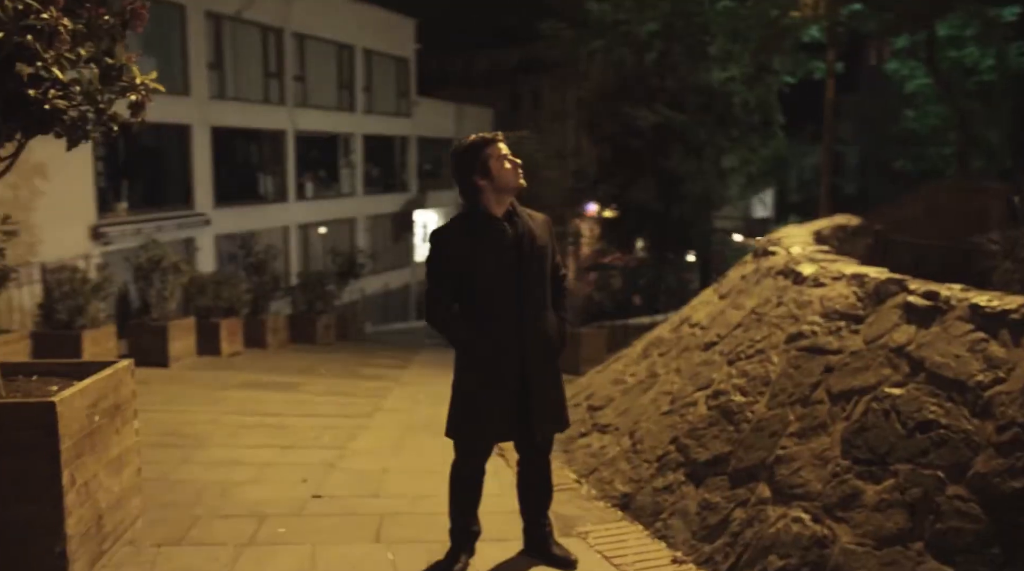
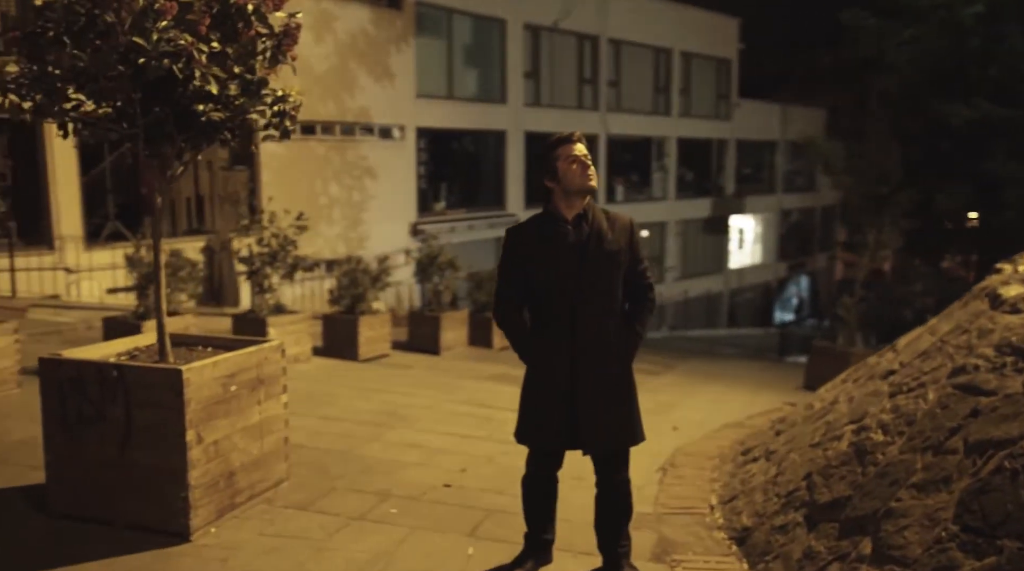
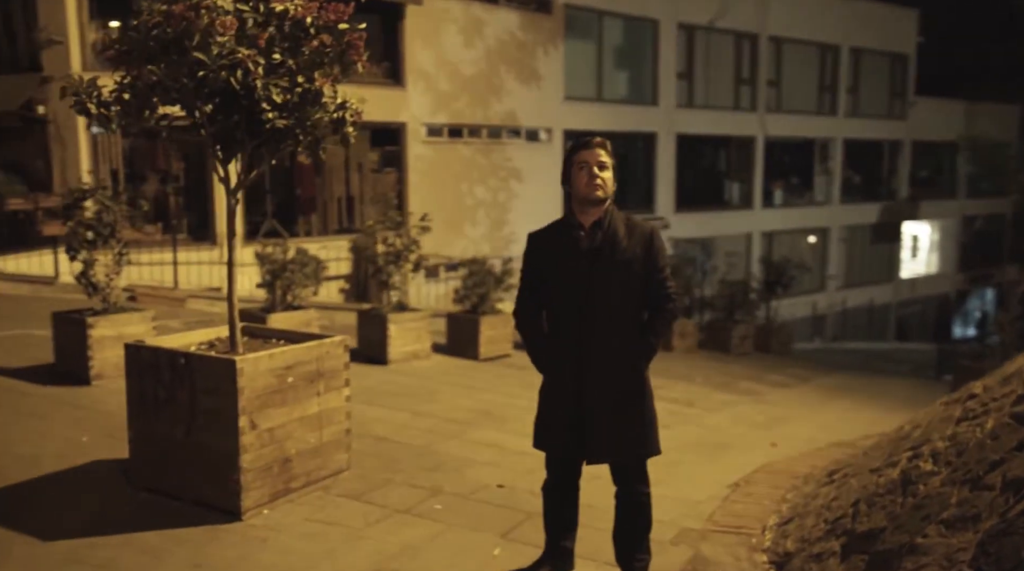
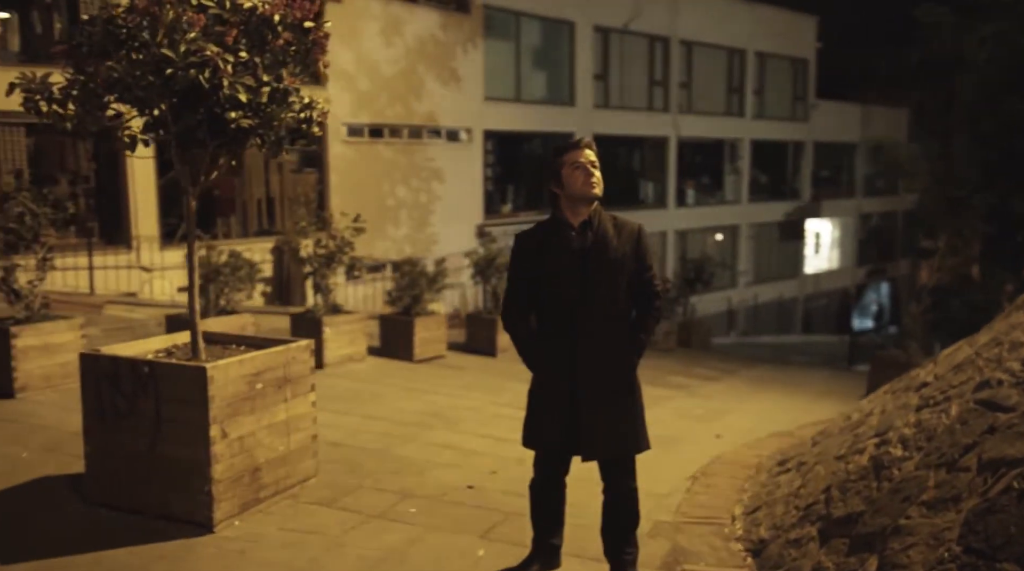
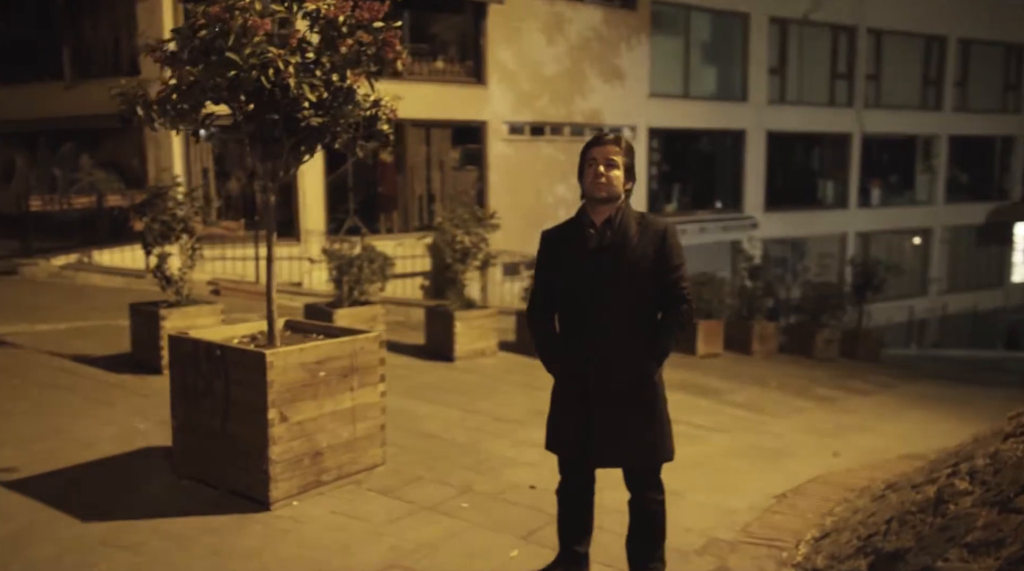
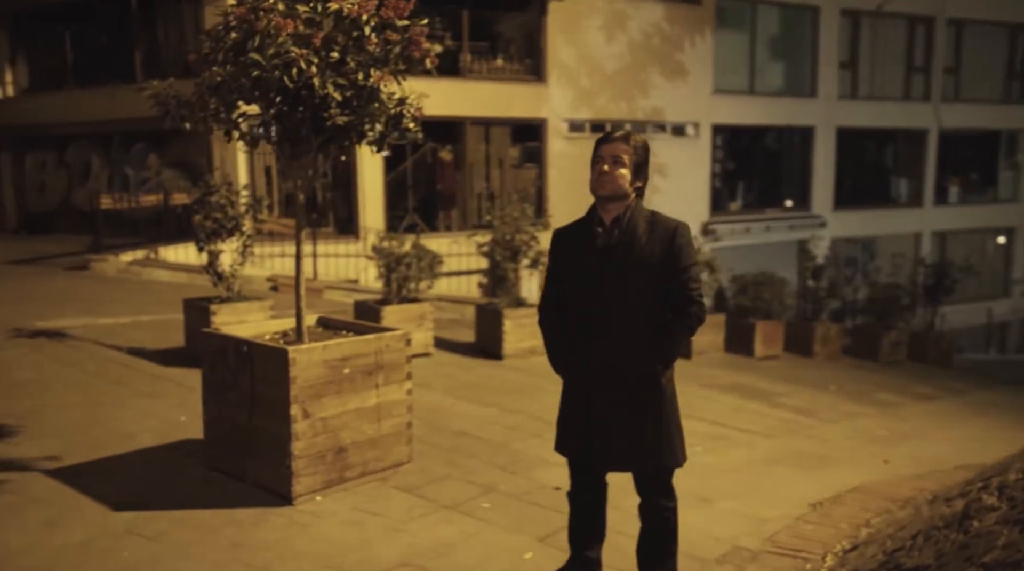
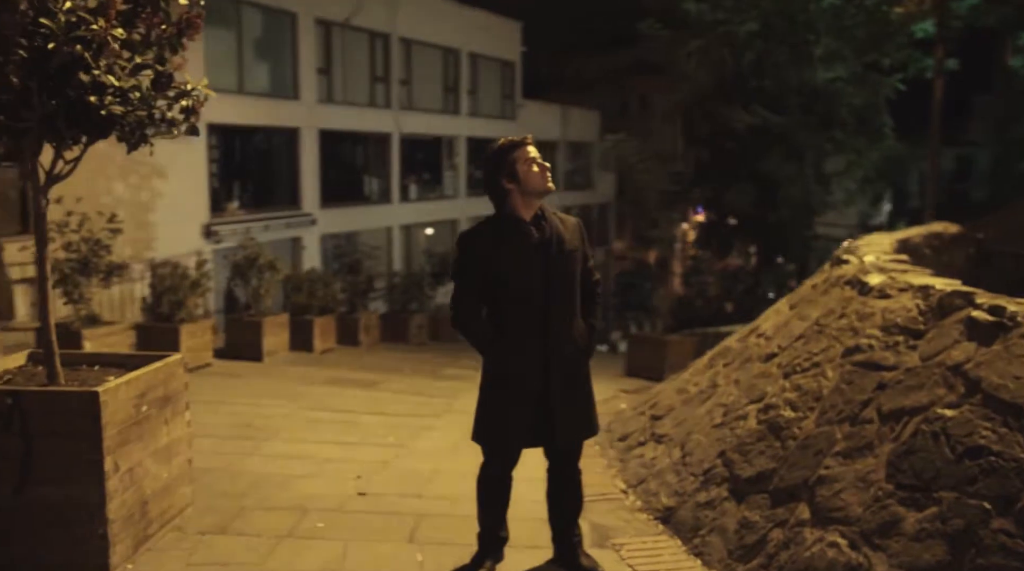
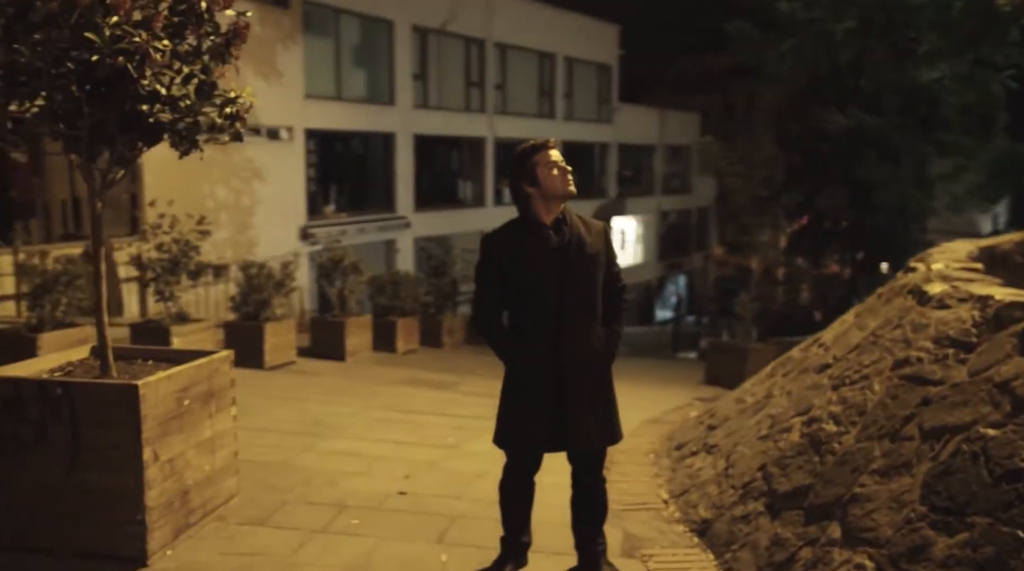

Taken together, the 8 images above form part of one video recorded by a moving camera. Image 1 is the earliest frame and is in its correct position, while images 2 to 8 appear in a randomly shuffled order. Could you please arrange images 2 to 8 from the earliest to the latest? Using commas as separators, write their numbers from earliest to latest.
7, 8, 2, 4, 3, 5, 6
